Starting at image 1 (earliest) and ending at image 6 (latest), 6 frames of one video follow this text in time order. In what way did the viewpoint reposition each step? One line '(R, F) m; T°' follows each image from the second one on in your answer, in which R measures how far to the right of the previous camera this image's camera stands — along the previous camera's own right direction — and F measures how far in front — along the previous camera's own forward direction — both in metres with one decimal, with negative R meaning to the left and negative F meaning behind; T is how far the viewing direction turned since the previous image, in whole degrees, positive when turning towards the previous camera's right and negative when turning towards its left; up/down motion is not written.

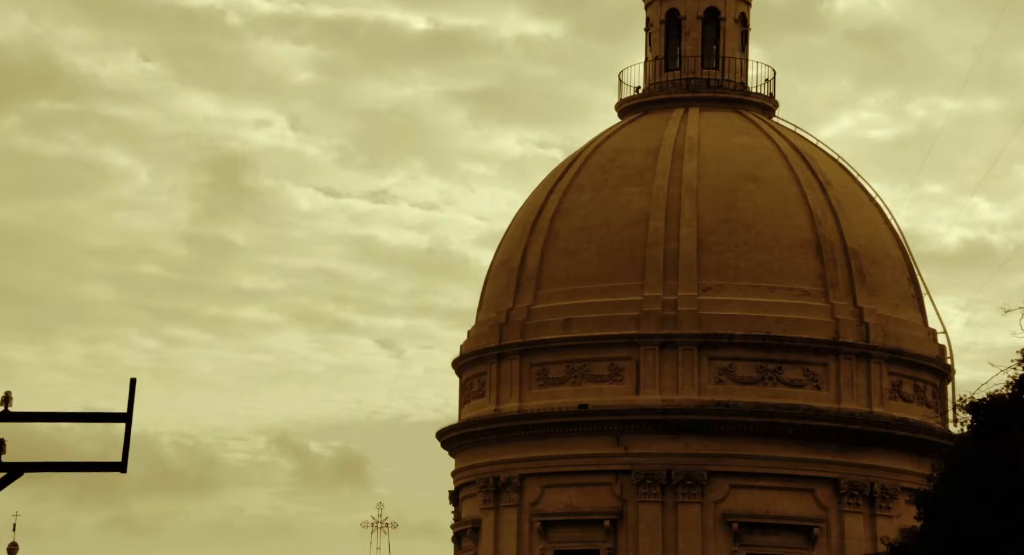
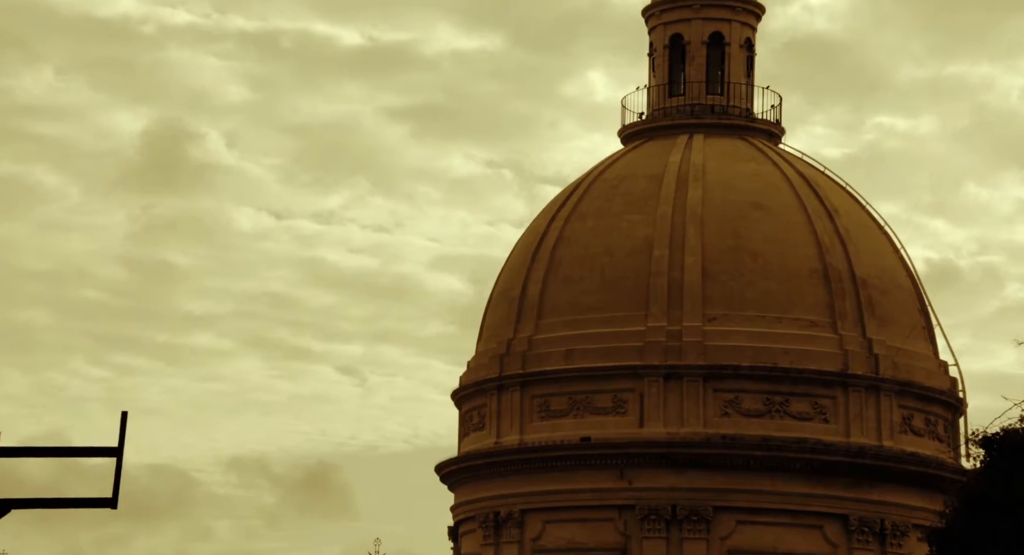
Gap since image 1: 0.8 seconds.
(-2.5, +1.1) m; +4°
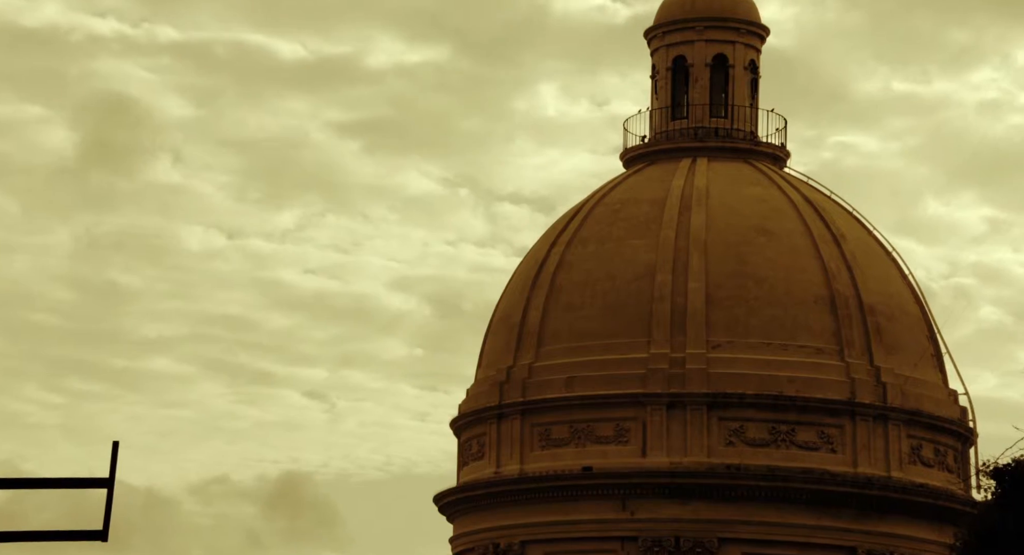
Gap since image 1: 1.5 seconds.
(-2.1, +1.0) m; +3°
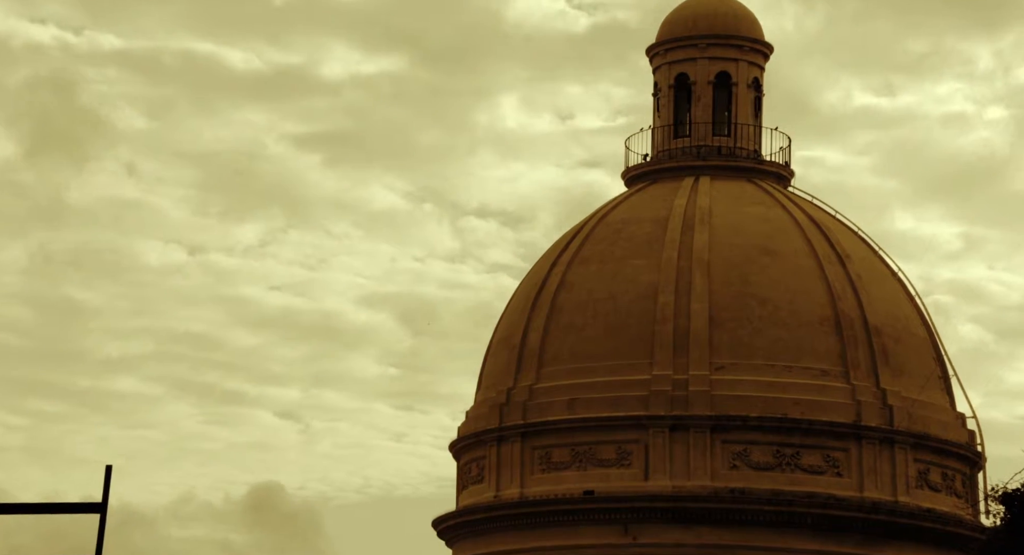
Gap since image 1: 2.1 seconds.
(-1.6, +0.8) m; +2°
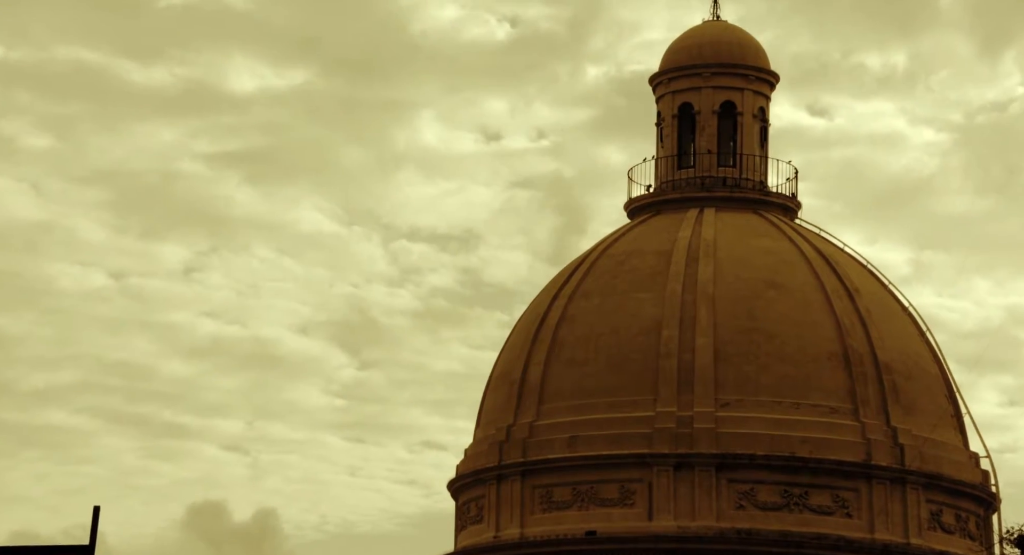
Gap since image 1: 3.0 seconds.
(-3.0, +1.6) m; +5°
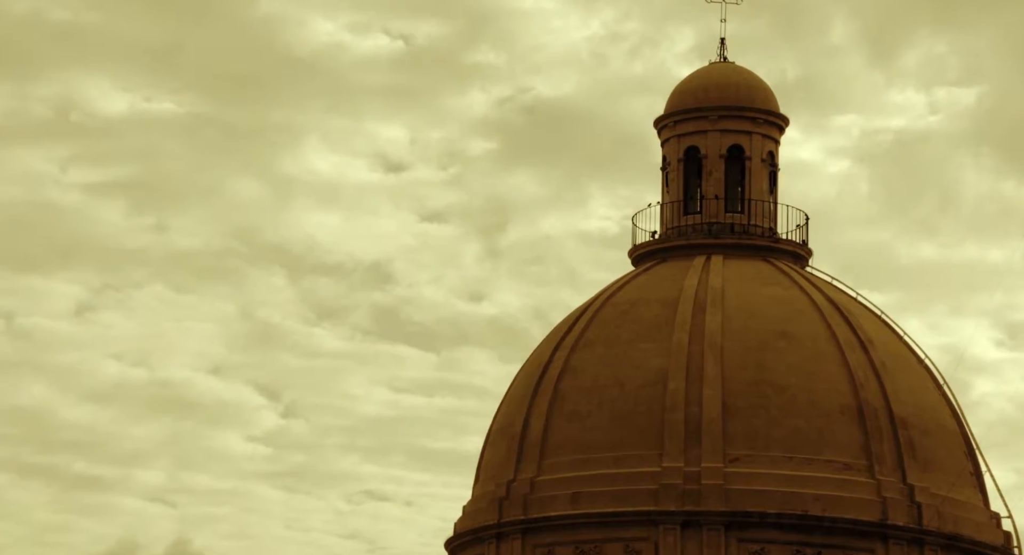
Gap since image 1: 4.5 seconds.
(+6.3, +1.2) m; -10°
